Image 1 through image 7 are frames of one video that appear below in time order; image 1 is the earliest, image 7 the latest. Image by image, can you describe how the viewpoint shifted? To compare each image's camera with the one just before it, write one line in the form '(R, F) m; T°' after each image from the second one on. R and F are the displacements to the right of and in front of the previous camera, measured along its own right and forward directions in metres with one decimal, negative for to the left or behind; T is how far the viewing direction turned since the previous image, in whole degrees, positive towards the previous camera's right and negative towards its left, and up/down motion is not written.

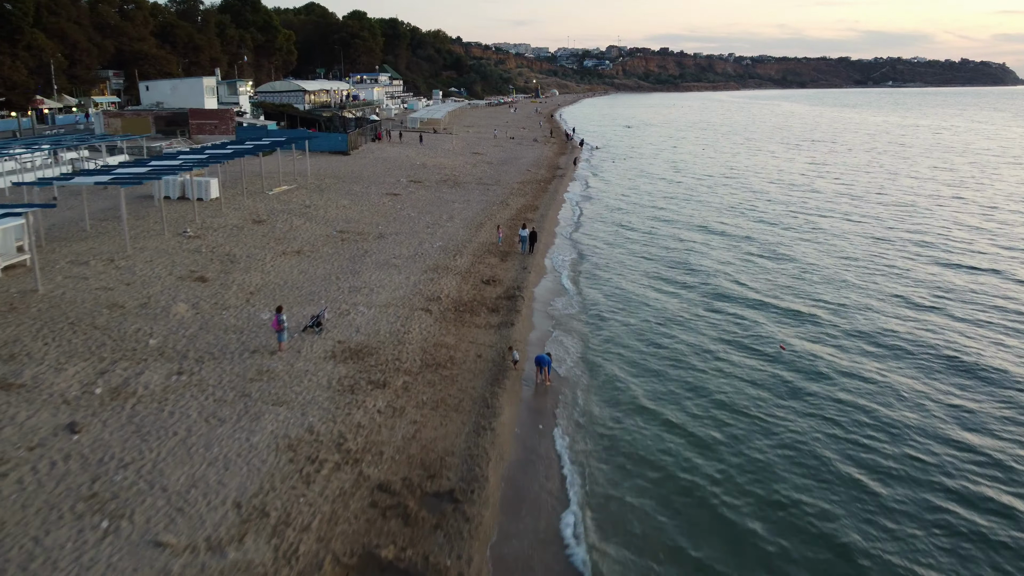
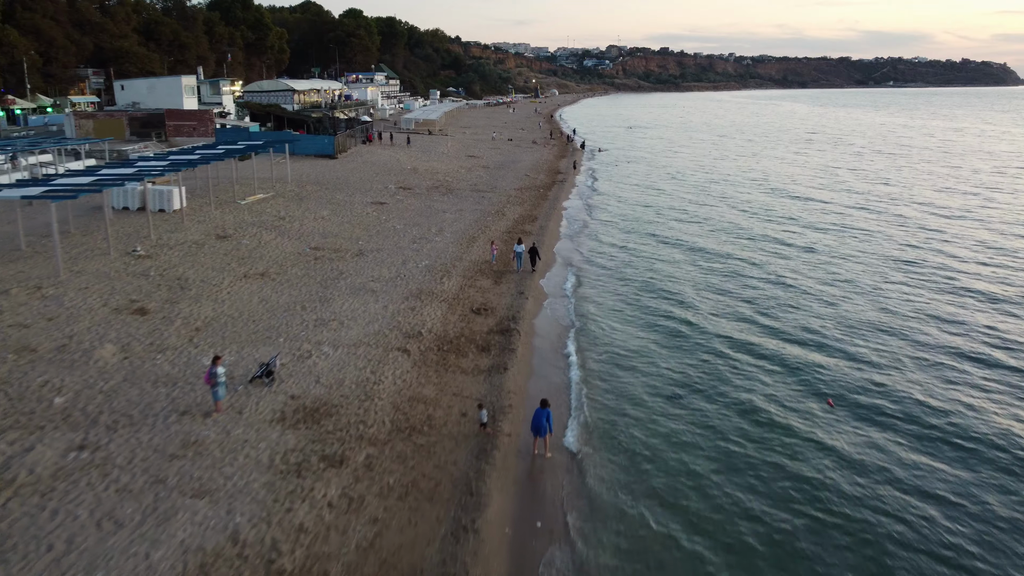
(+0.1, +2.6) m; 0°
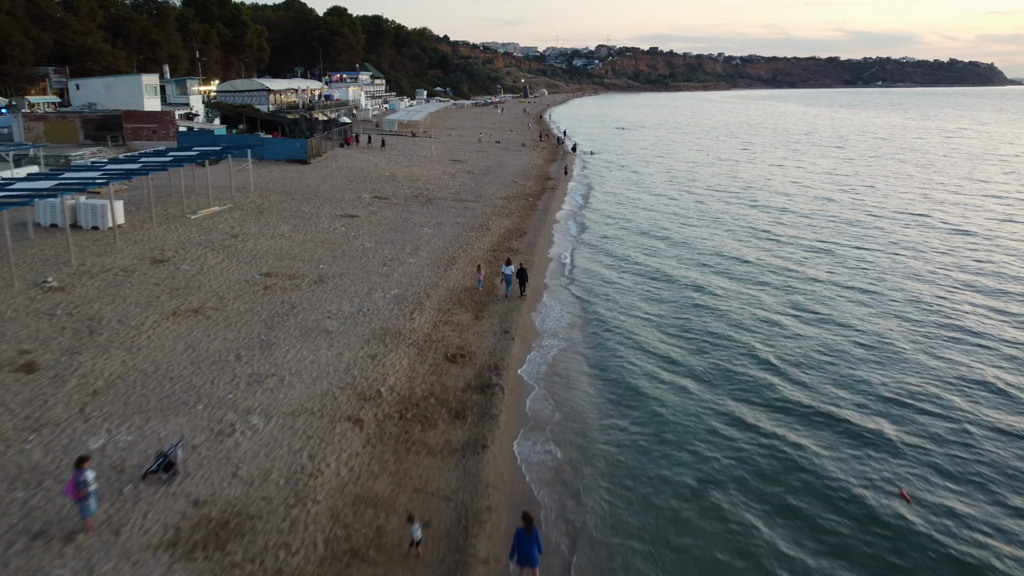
(+0.1, +3.0) m; +1°
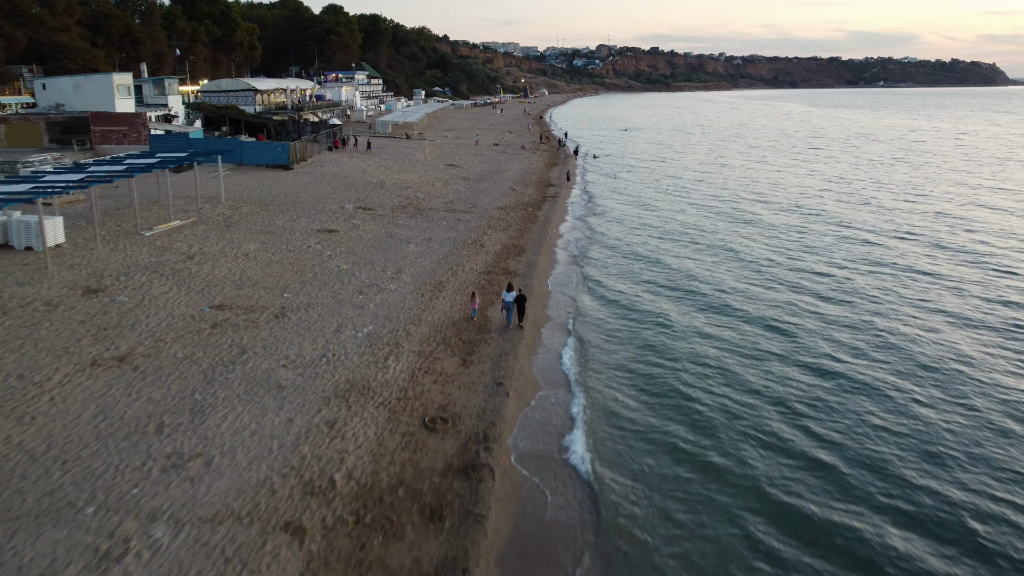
(+0.1, +2.7) m; 0°
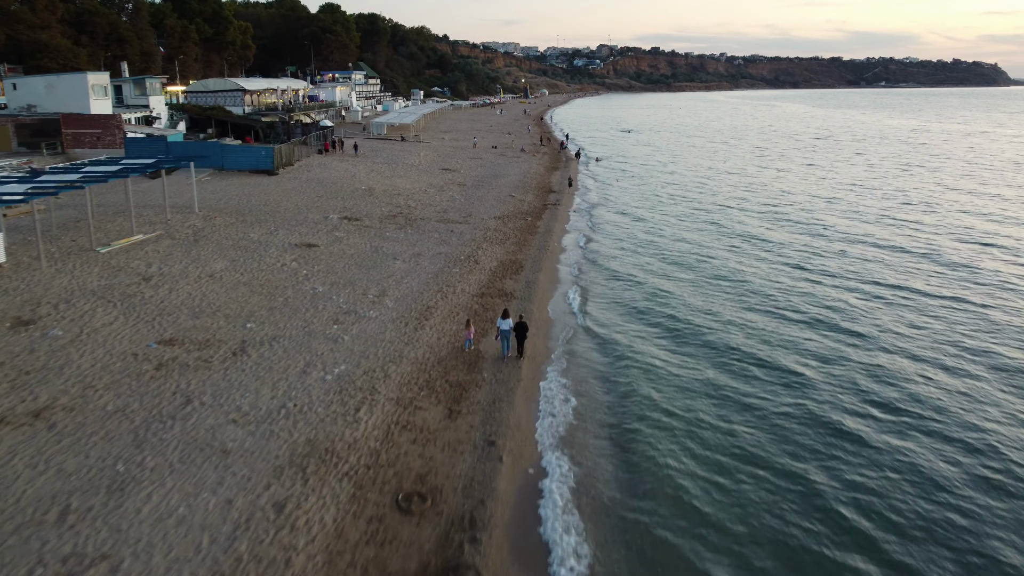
(+0.1, +2.1) m; 0°
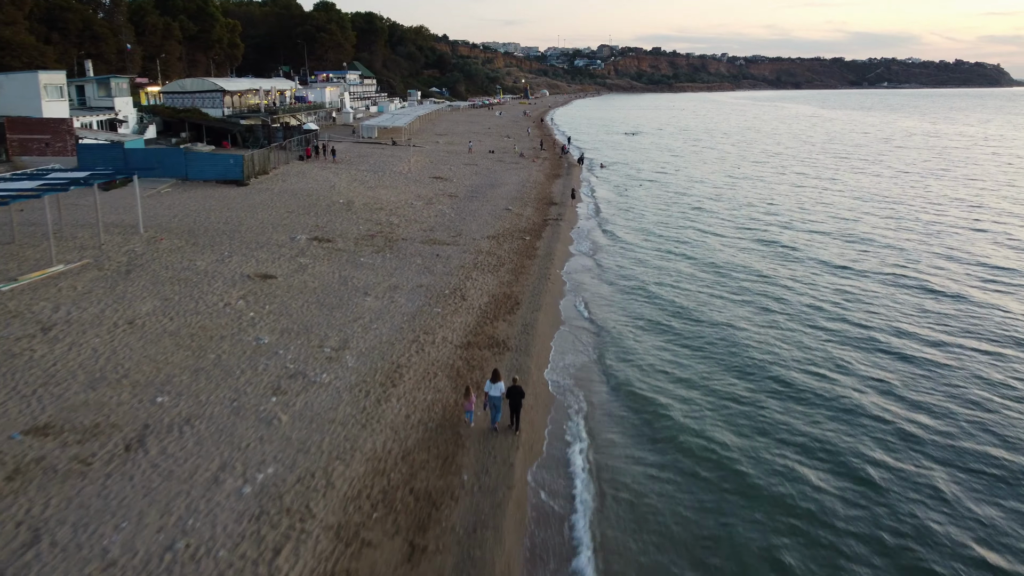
(+0.1, +3.4) m; 0°
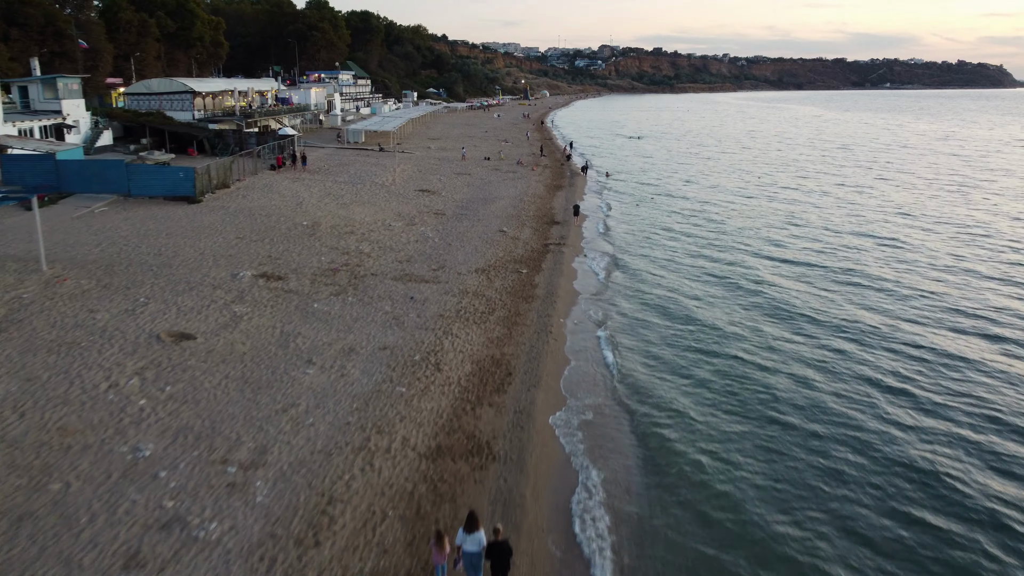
(+0.2, +4.2) m; 0°
